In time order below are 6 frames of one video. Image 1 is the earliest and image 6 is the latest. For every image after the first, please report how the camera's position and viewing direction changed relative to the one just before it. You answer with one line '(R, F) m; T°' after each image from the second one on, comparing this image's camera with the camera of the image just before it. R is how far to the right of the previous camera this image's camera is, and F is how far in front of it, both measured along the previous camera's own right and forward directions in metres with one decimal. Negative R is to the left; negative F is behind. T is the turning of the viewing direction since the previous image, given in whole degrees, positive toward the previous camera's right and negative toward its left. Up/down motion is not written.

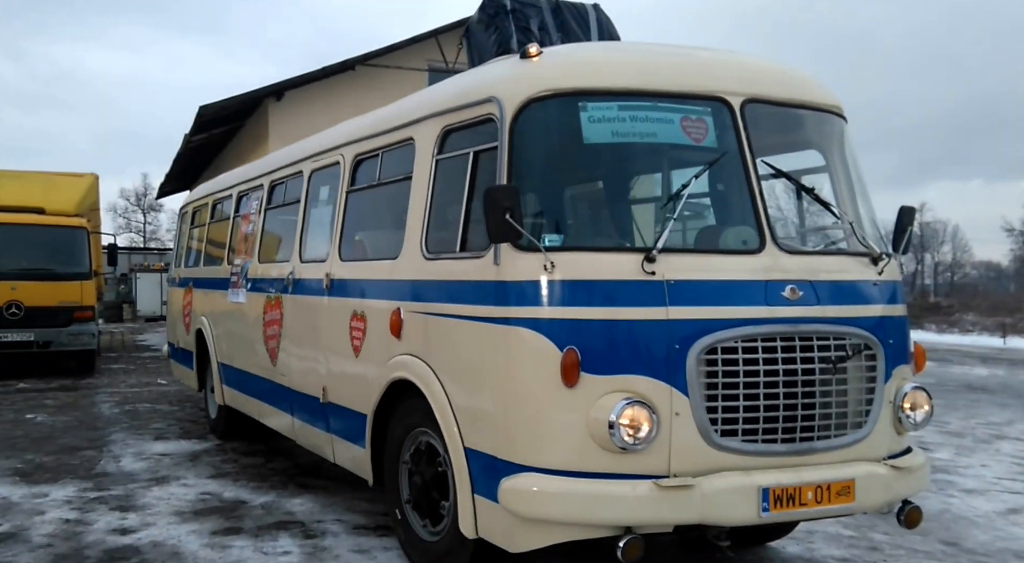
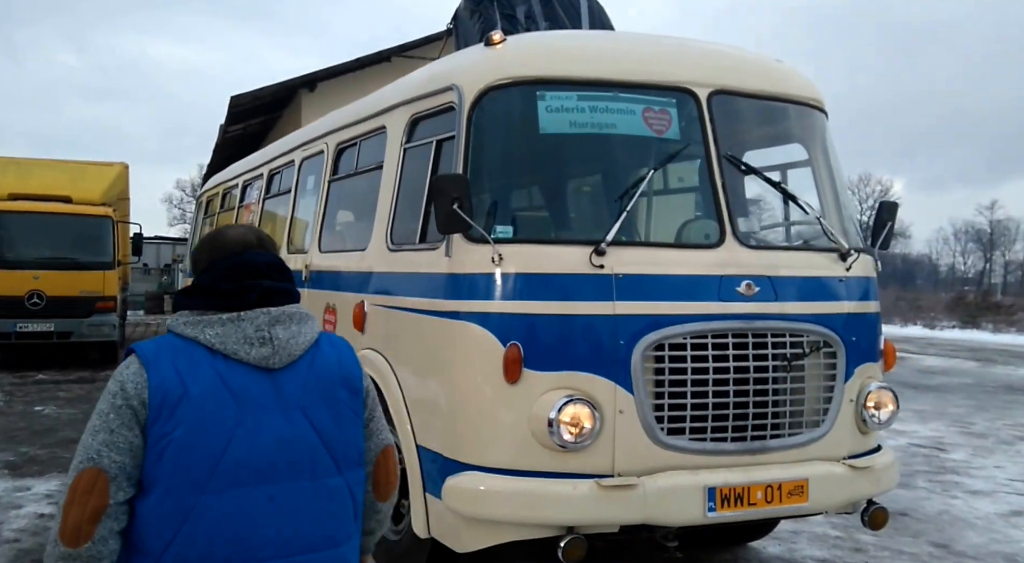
(+0.4, +0.1) m; -2°
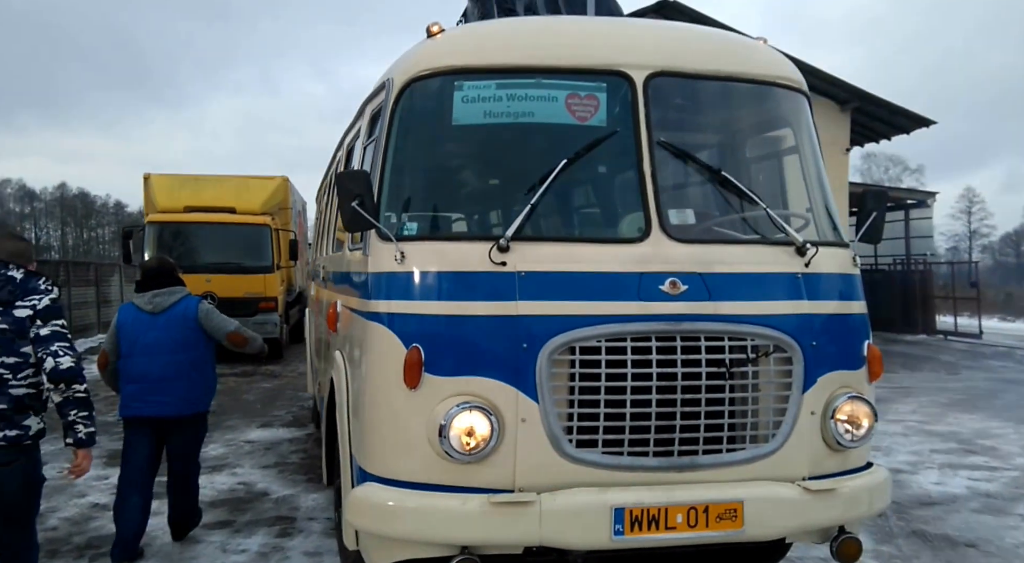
(+1.1, +0.3) m; -11°
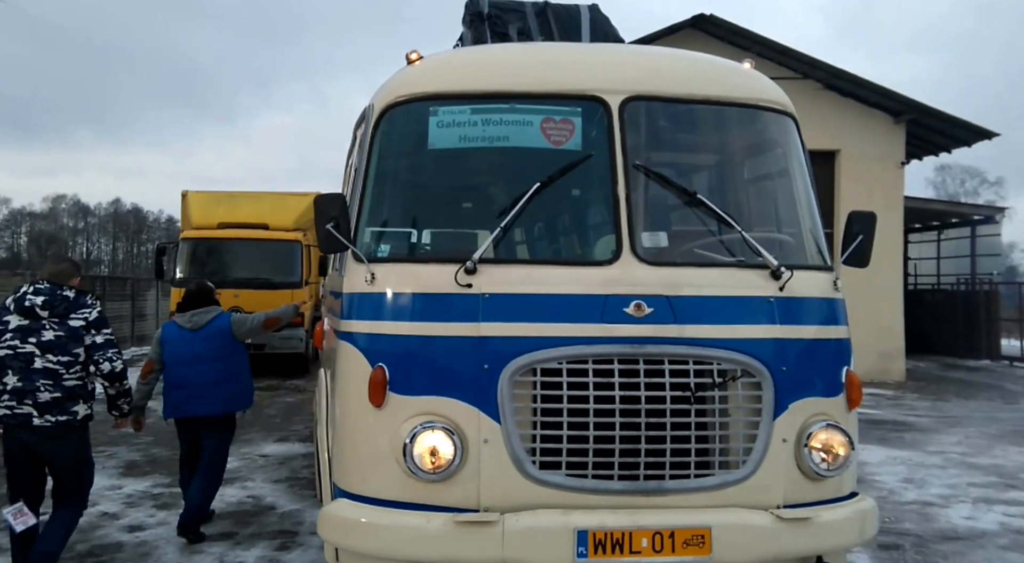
(+0.3, 0.0) m; -4°
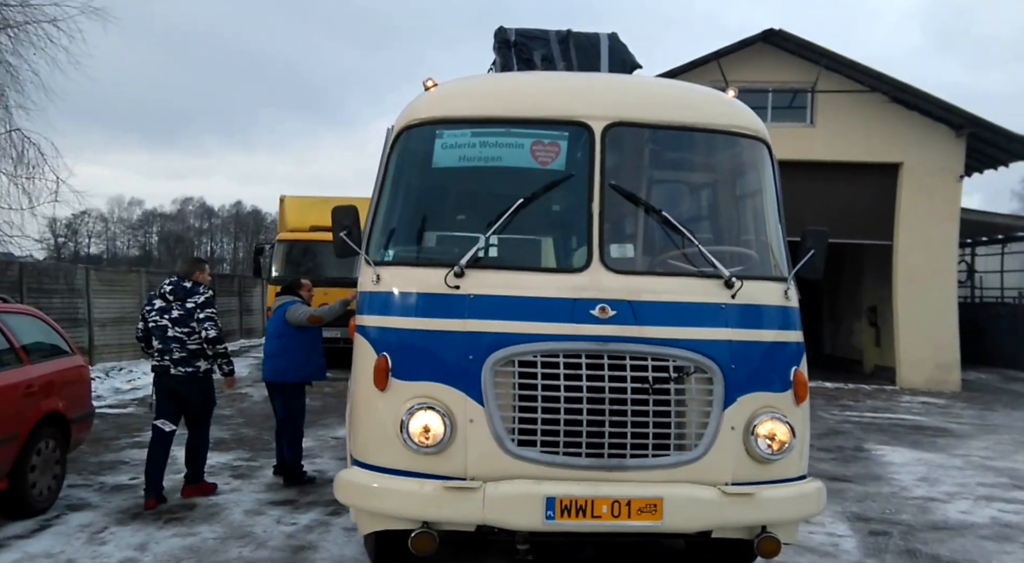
(+0.5, -0.6) m; -6°
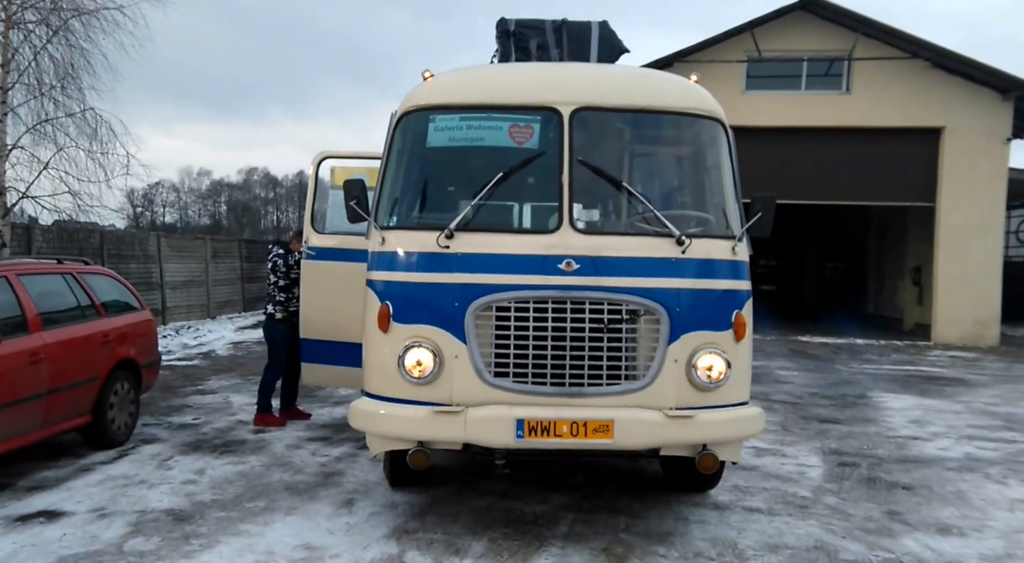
(+0.5, -0.7) m; -5°
